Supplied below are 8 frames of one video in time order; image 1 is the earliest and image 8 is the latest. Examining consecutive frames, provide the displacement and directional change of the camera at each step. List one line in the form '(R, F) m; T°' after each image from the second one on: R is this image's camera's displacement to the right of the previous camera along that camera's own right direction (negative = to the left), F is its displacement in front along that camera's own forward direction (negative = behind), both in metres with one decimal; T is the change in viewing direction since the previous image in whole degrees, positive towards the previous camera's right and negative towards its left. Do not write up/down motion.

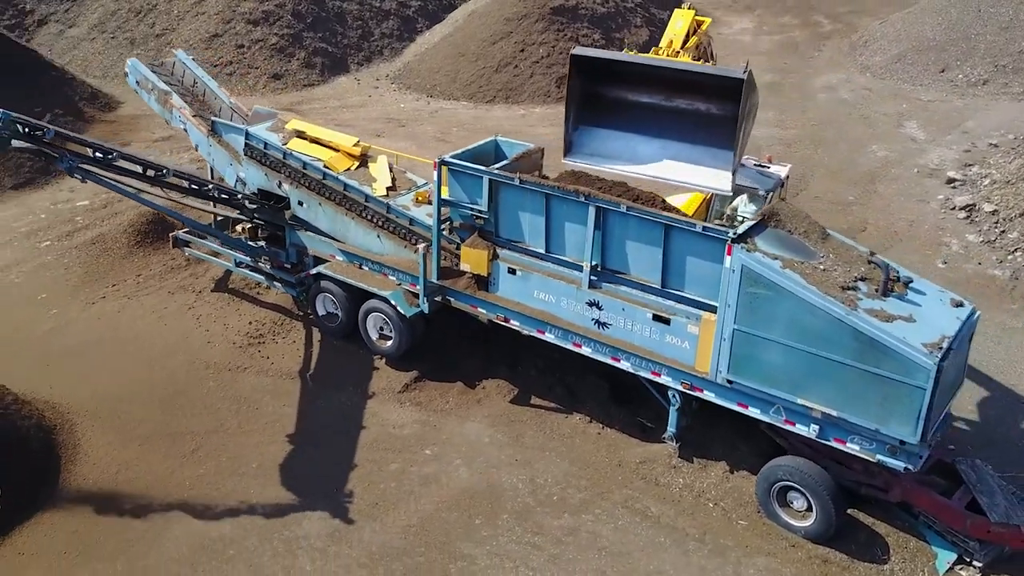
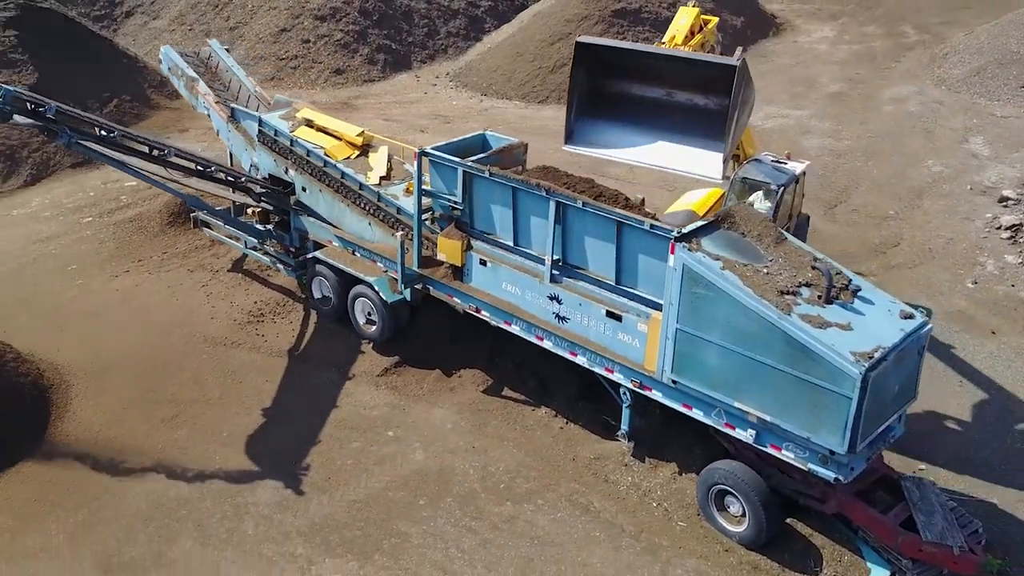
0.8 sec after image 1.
(+1.2, -0.1) m; -6°
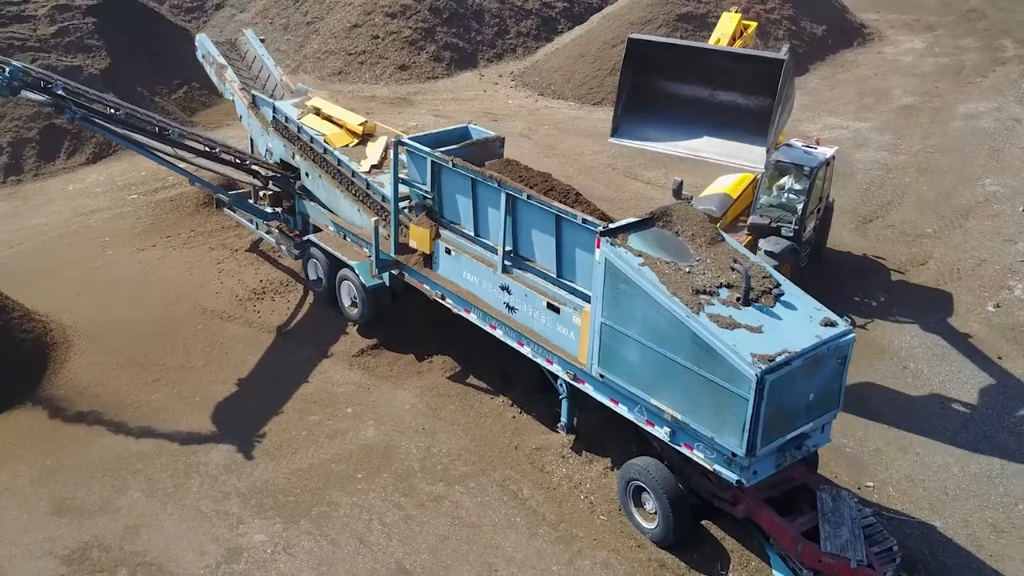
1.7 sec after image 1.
(+1.4, -0.1) m; -7°
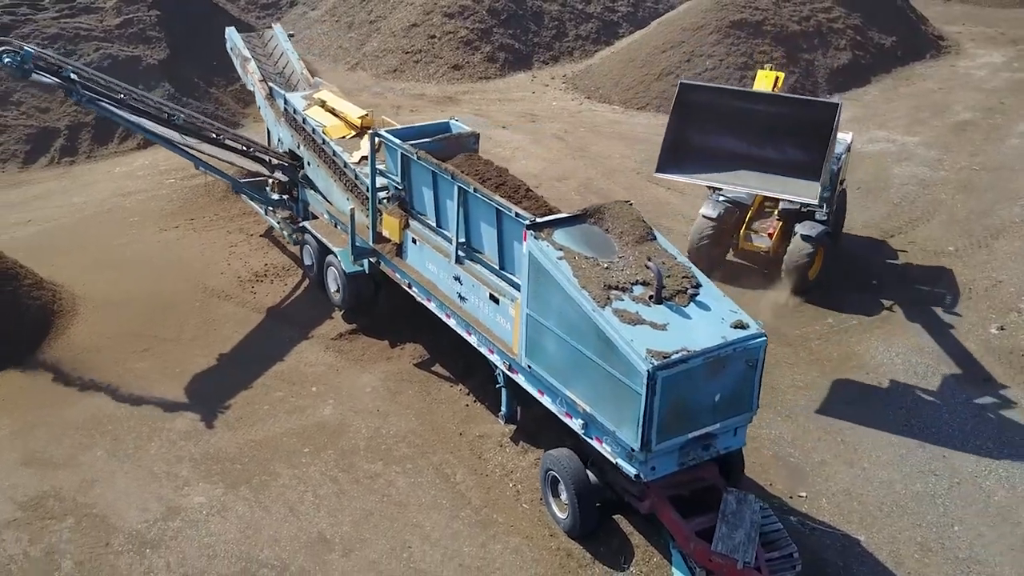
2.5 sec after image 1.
(+1.3, -0.2) m; -6°
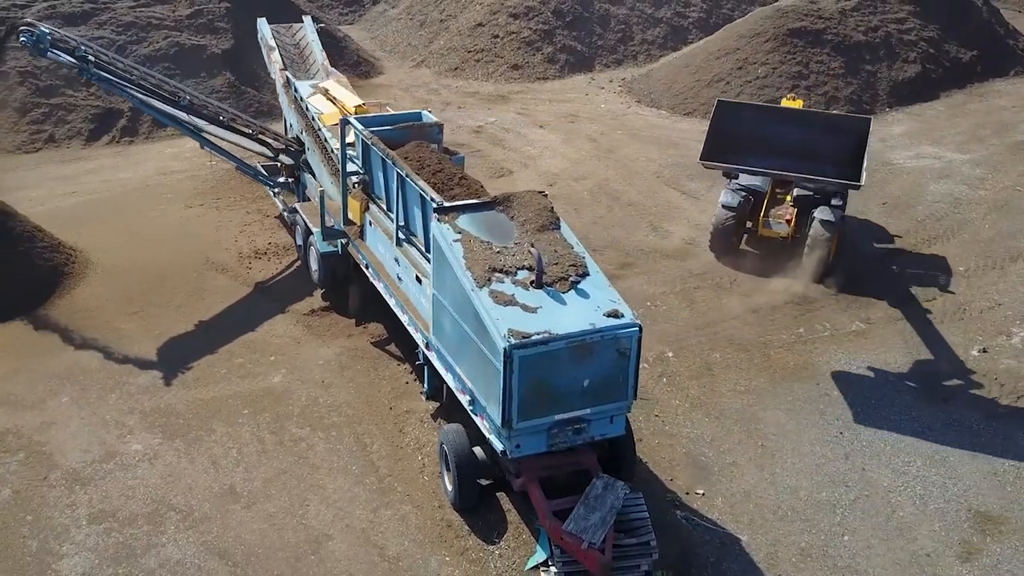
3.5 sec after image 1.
(+1.7, -0.2) m; -7°
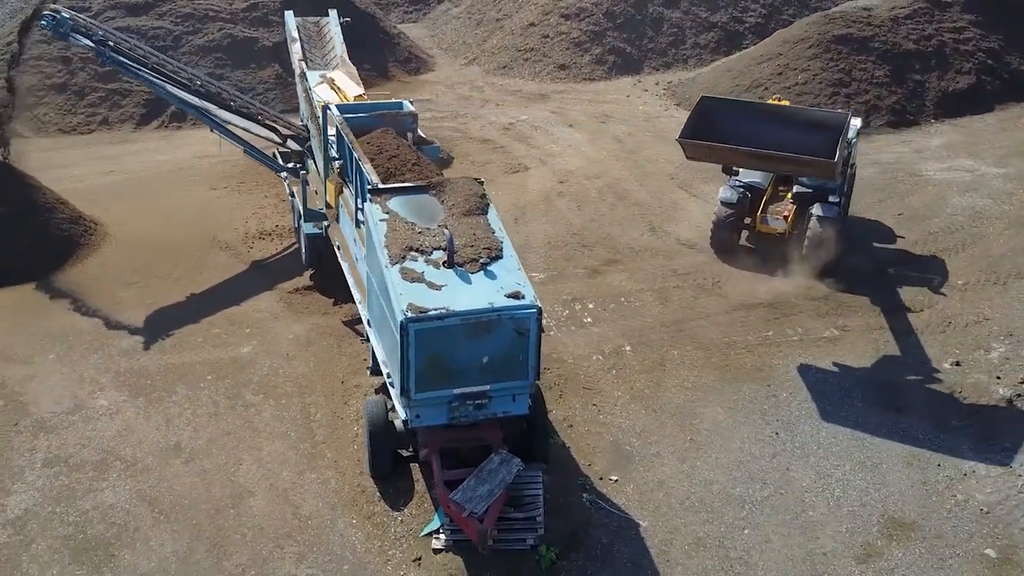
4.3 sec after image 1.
(+1.4, -0.2) m; -6°
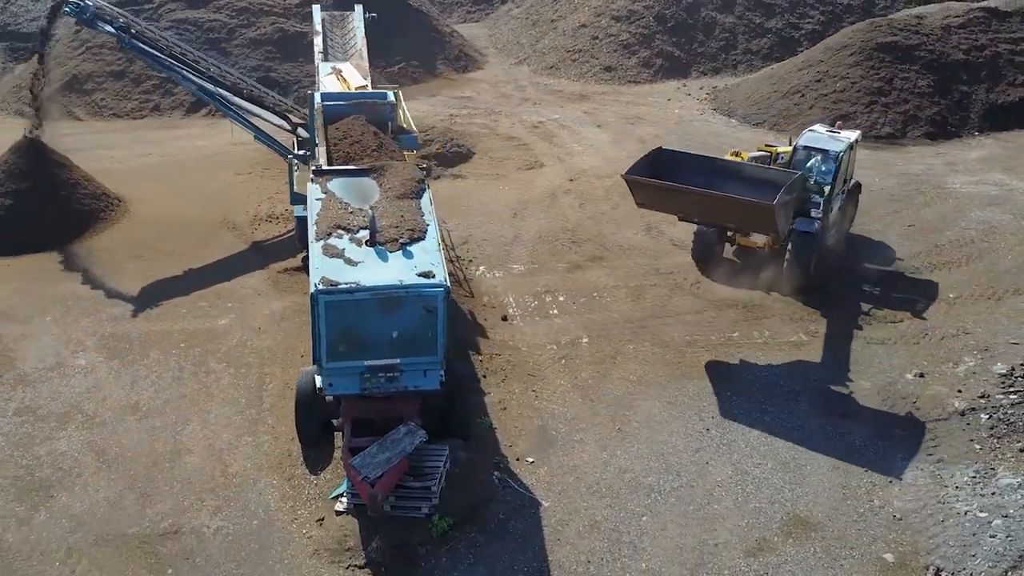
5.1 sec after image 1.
(+1.5, -0.2) m; -6°
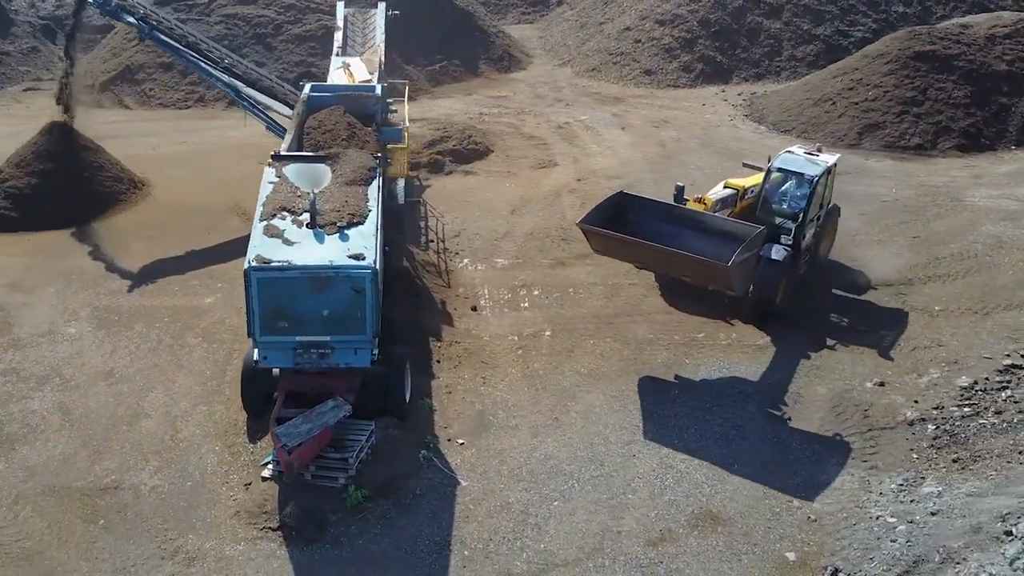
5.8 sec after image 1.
(+1.3, -0.2) m; -5°
